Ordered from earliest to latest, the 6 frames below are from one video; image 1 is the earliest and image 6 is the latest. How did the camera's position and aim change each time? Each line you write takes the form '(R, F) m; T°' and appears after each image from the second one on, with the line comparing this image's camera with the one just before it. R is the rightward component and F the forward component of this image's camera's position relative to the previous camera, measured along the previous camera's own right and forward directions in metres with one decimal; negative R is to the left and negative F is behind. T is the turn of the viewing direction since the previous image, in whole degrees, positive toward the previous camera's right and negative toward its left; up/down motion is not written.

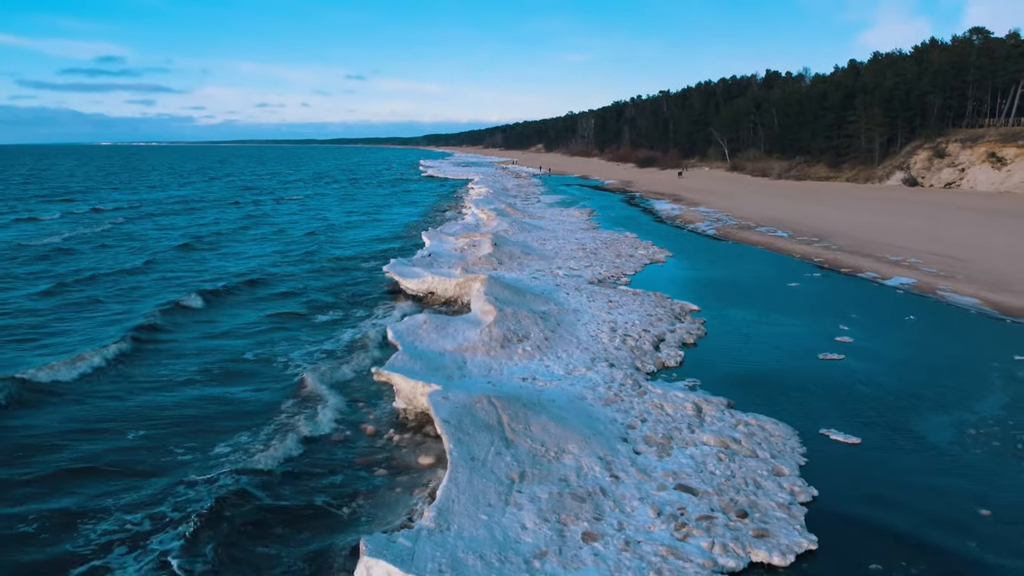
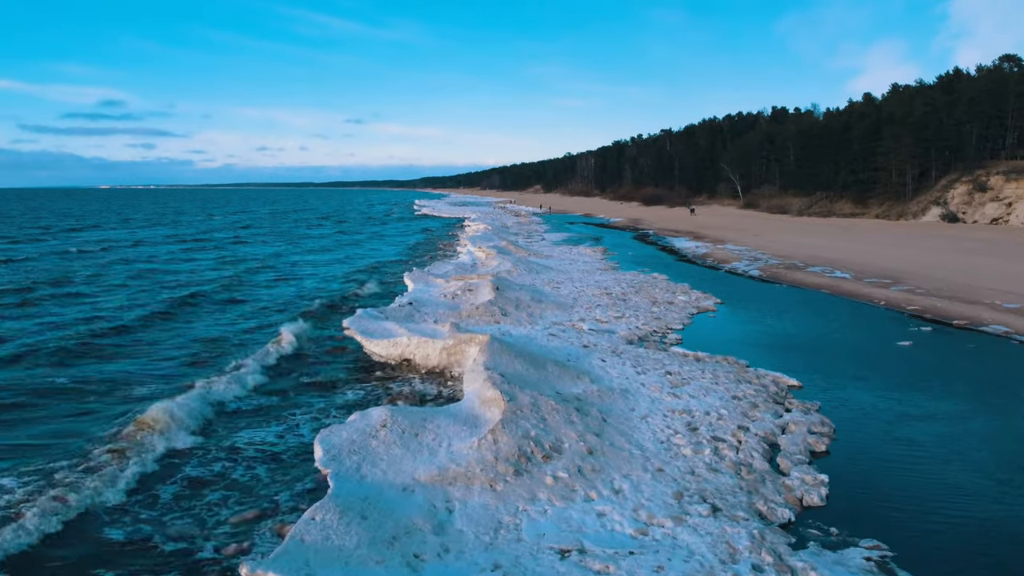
(-0.2, +4.7) m; 0°
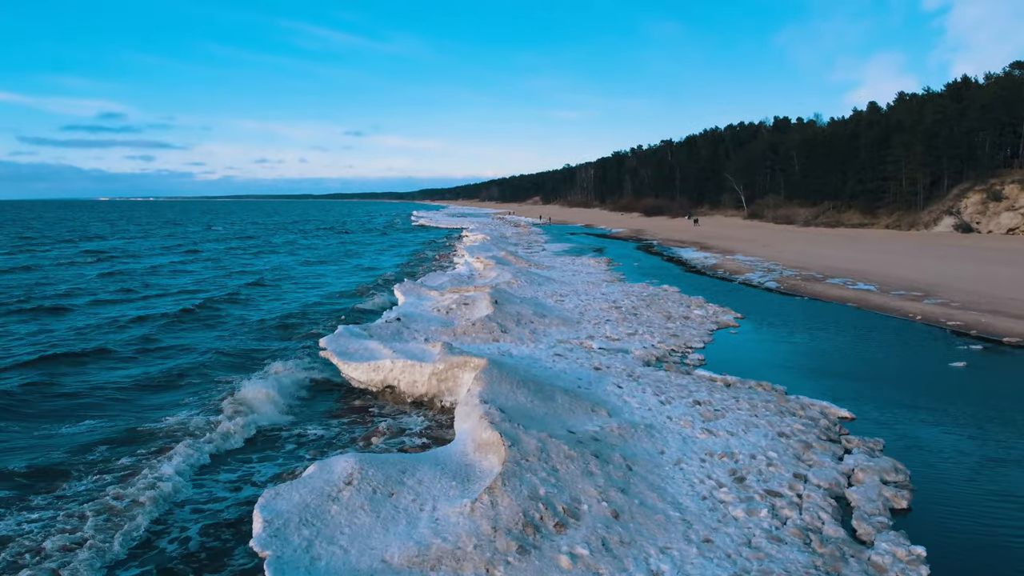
(0.0, +1.5) m; 0°
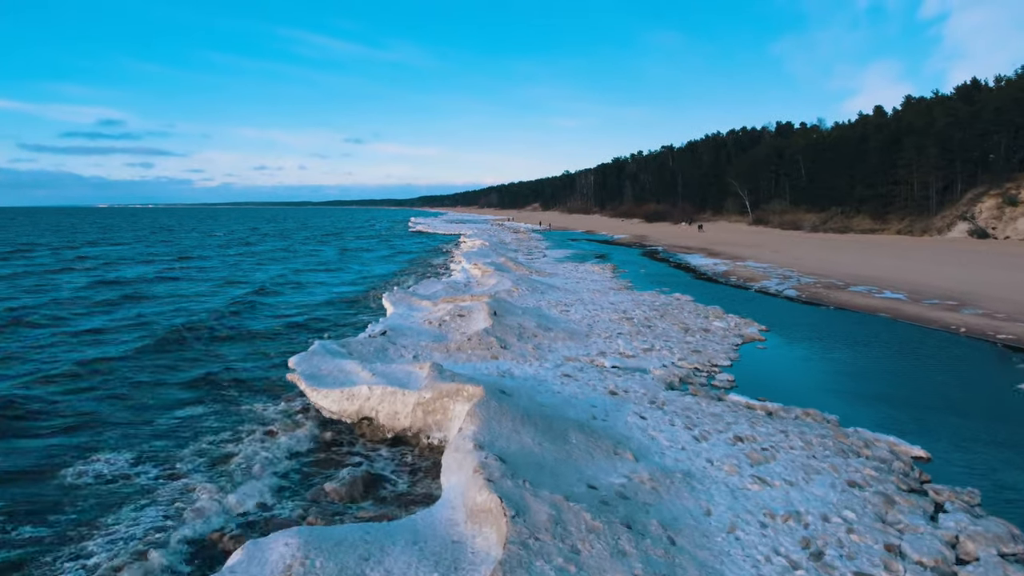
(0.0, +1.5) m; 0°
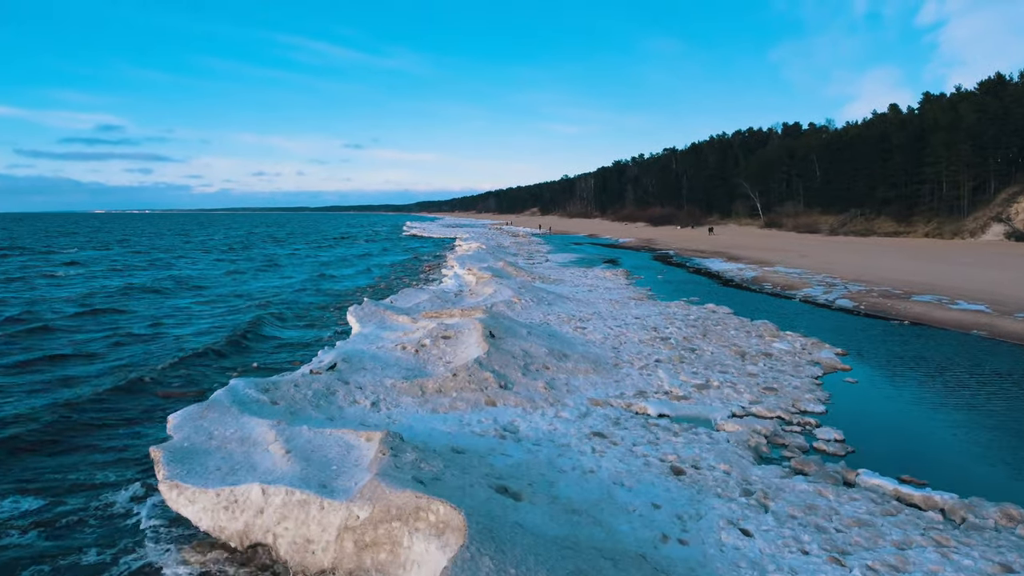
(0.0, +3.3) m; 0°
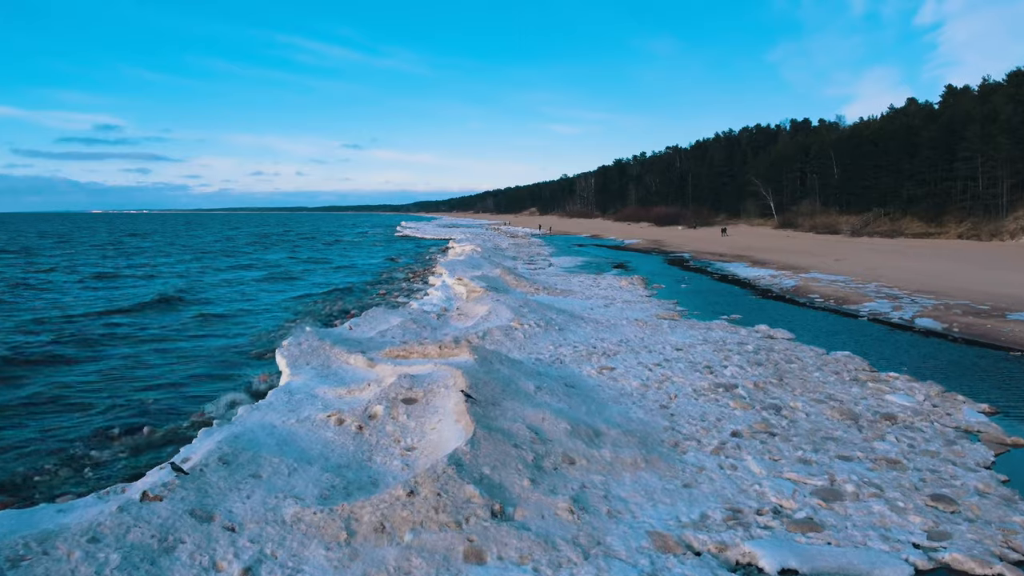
(0.0, +3.5) m; 0°
